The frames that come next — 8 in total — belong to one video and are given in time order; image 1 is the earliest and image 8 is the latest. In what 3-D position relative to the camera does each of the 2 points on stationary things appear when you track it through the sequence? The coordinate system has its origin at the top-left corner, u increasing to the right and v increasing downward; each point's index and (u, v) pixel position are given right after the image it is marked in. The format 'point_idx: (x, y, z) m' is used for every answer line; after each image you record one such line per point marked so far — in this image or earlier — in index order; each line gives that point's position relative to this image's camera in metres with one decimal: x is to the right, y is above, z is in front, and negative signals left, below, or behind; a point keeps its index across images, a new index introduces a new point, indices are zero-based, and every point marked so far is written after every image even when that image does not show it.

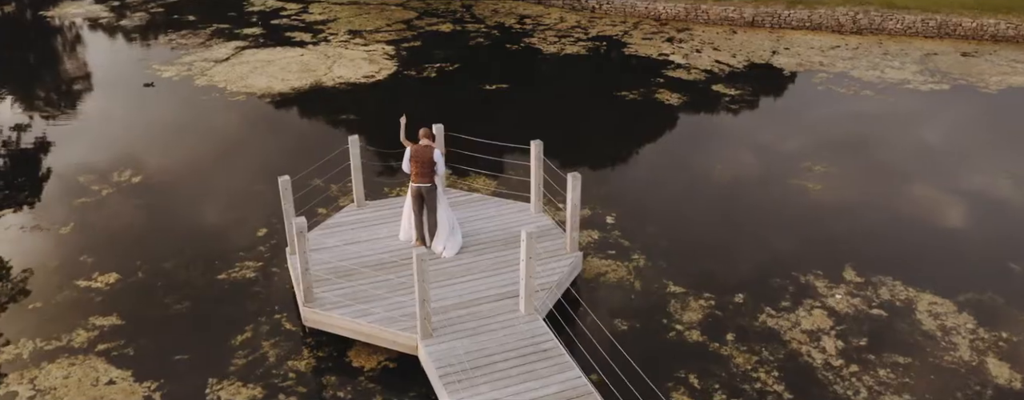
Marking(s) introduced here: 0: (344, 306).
0: (-2.2, -1.3, +8.8) m
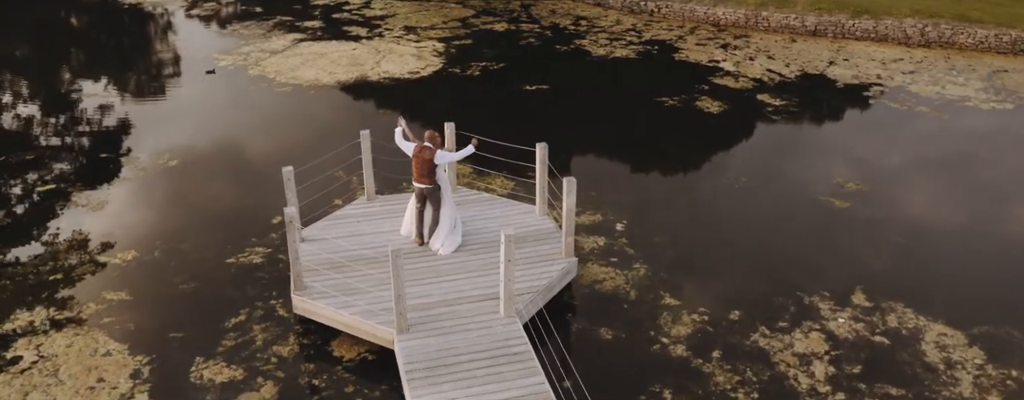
0: (-2.4, -1.2, +9.0) m
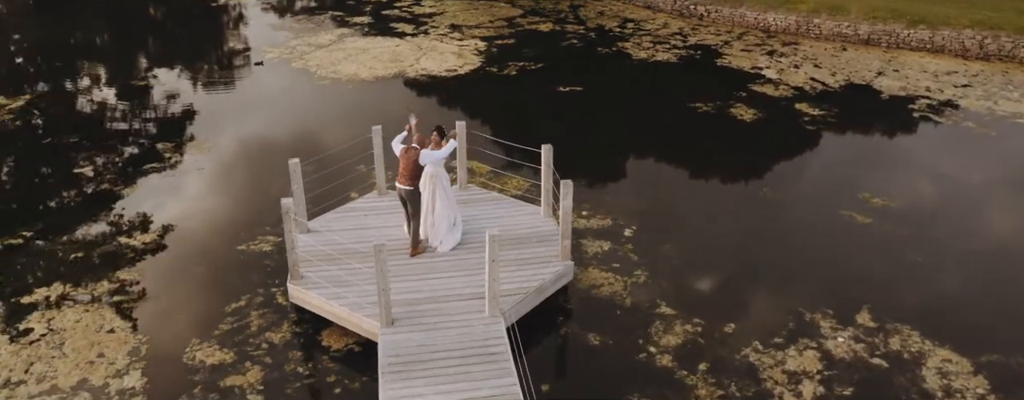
0: (-2.5, -1.1, +9.1) m
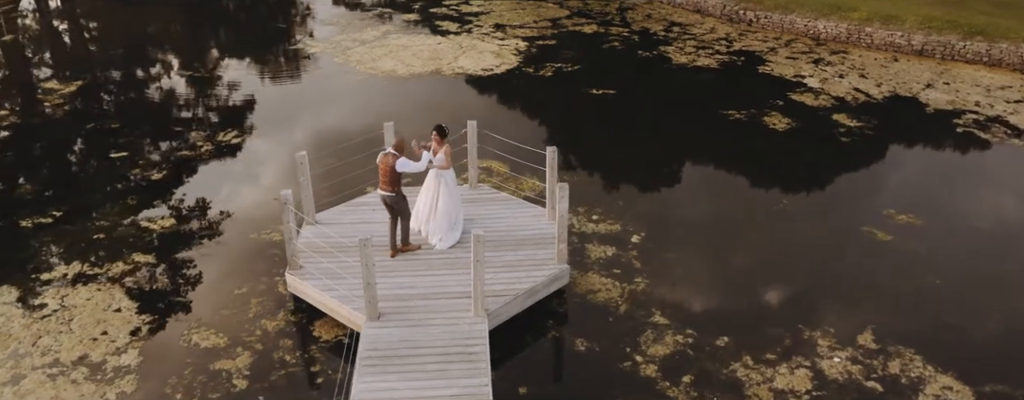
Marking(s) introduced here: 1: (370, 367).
0: (-2.6, -1.0, +9.3) m
1: (-1.5, -1.8, +7.6) m
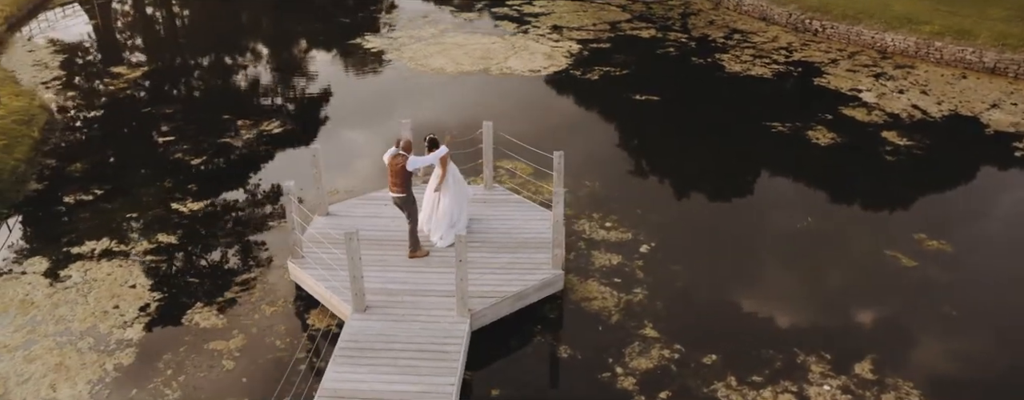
0: (-2.7, -0.9, +9.6) m
1: (-1.9, -1.8, +7.8) m
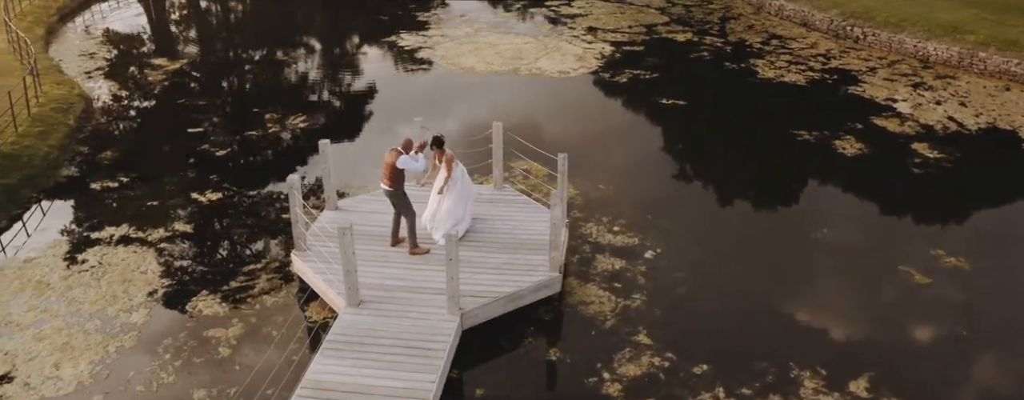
0: (-2.8, -0.8, +9.8) m
1: (-2.0, -1.7, +7.9) m
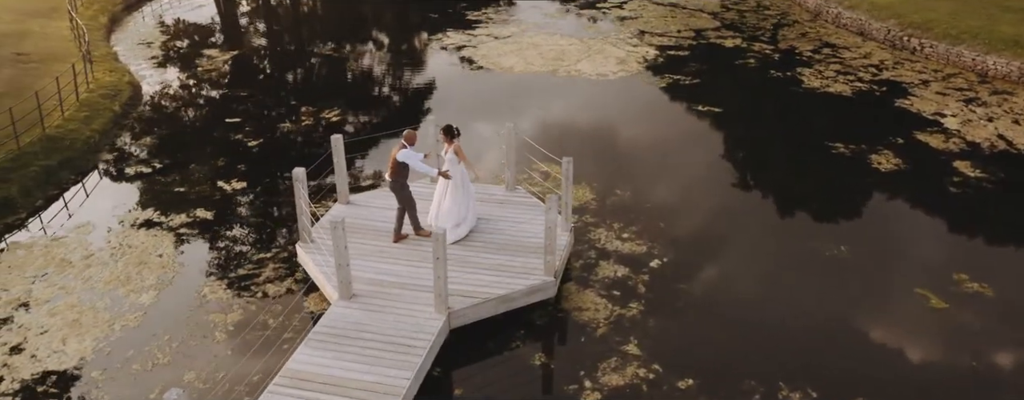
0: (-2.8, -0.8, +10.0) m
1: (-2.3, -1.6, +8.1) m
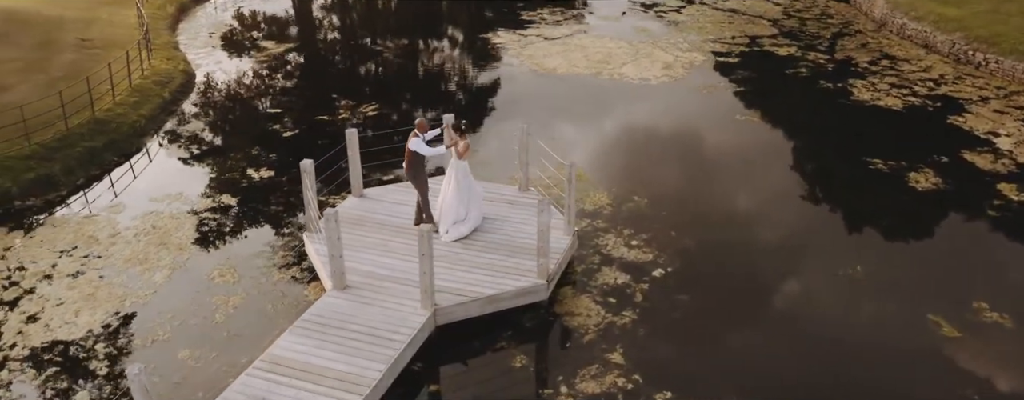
0: (-2.9, -0.6, +10.3) m
1: (-2.5, -1.5, +8.4) m
